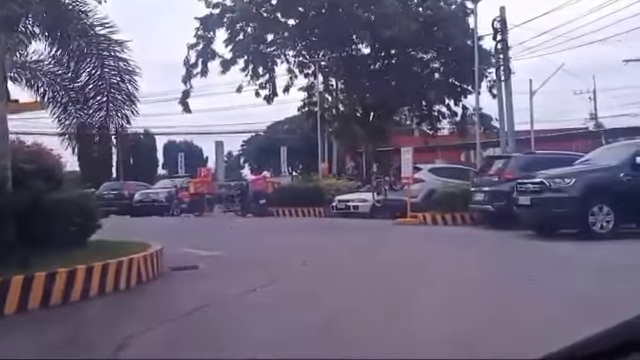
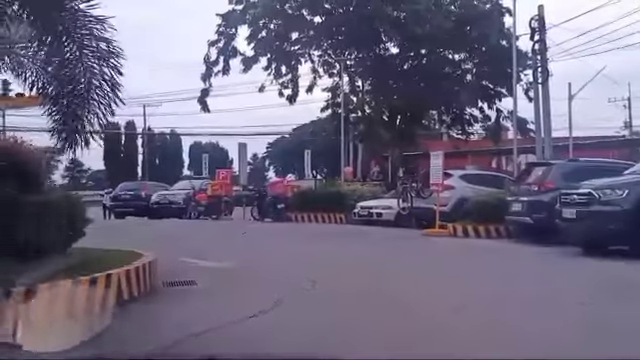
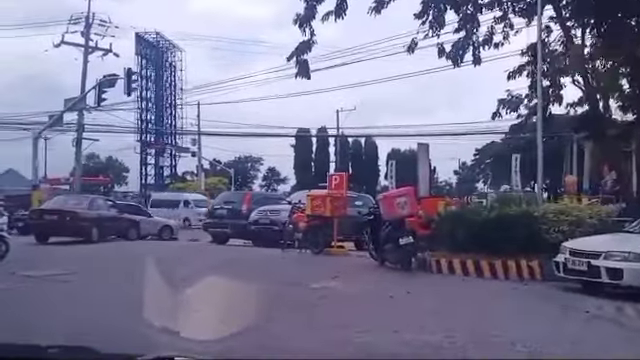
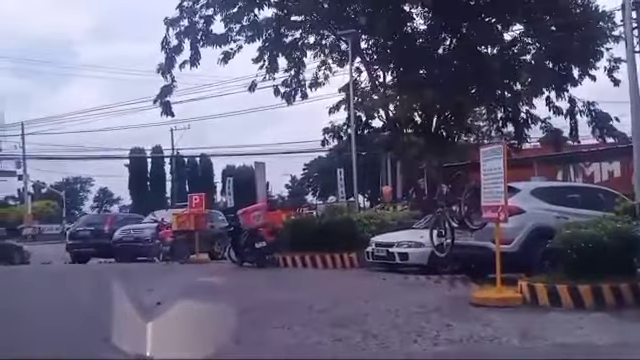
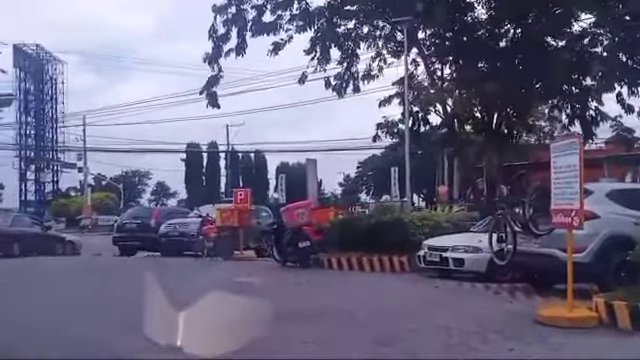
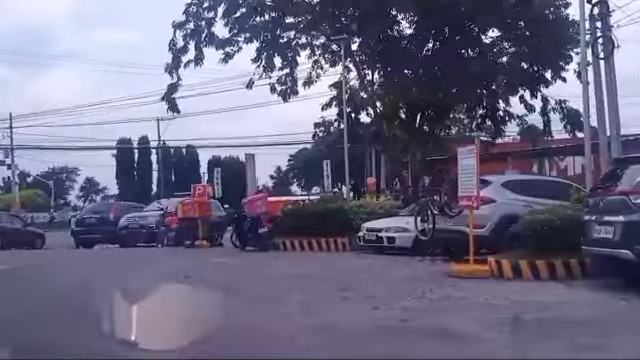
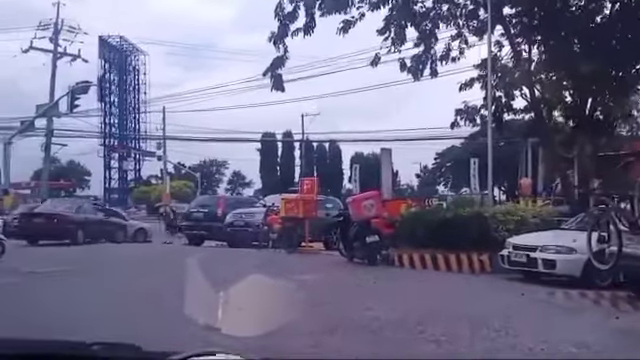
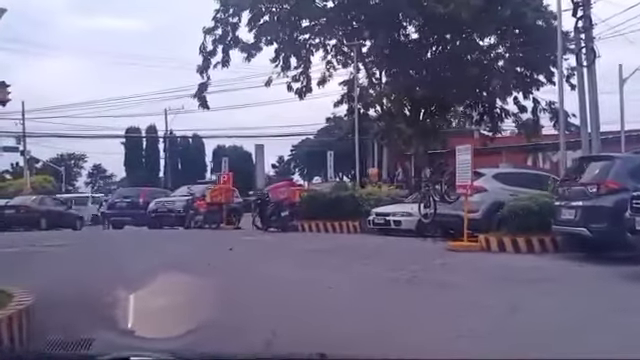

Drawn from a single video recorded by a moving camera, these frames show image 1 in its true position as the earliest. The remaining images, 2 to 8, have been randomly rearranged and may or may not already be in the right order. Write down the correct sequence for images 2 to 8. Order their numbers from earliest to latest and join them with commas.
2, 8, 6, 4, 5, 7, 3
